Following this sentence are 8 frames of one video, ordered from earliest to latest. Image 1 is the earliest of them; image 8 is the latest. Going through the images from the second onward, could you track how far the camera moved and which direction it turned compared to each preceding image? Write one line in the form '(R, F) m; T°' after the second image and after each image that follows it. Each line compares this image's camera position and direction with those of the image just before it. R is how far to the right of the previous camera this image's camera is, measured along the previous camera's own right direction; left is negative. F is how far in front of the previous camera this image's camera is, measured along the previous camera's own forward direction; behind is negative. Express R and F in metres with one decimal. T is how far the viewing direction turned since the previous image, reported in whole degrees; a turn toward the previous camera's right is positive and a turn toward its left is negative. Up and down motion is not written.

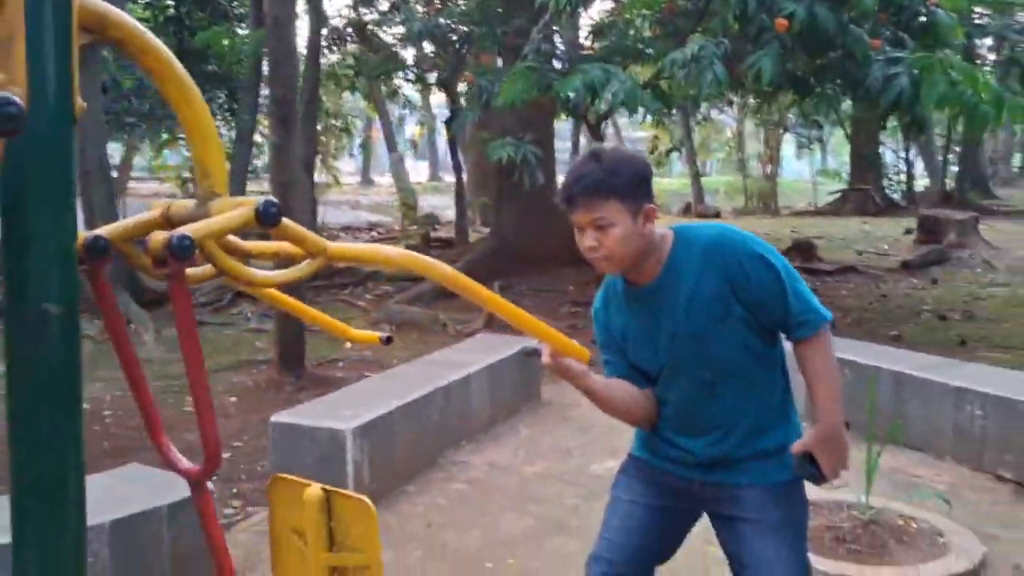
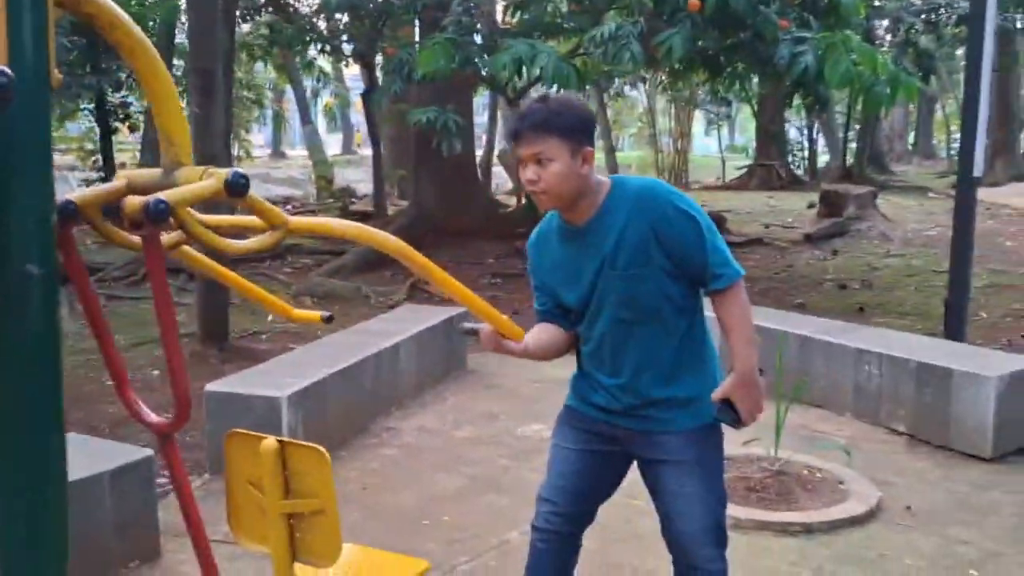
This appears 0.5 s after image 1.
(-0.1, -0.1) m; +5°
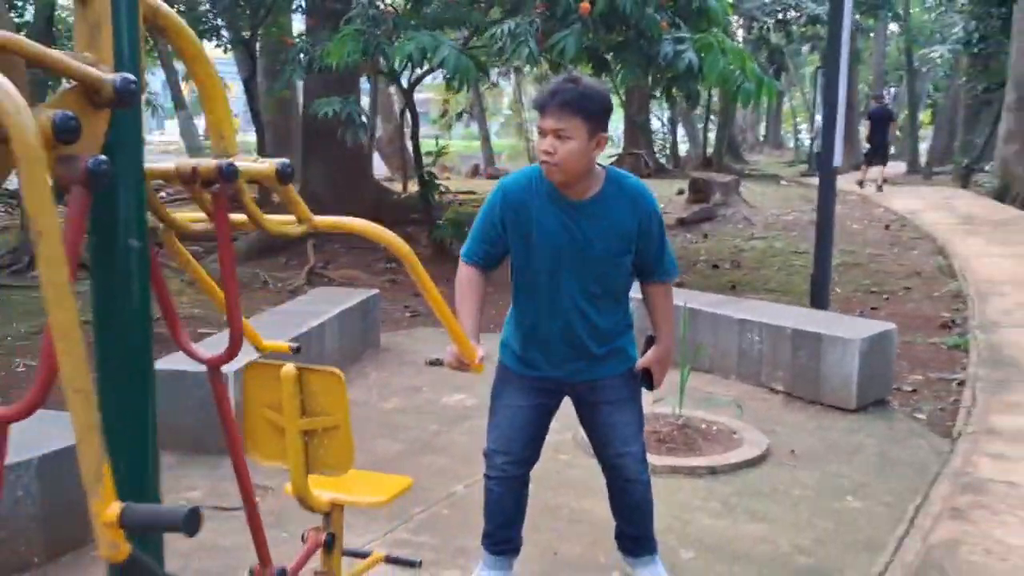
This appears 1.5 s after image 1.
(-0.3, -0.4) m; +8°
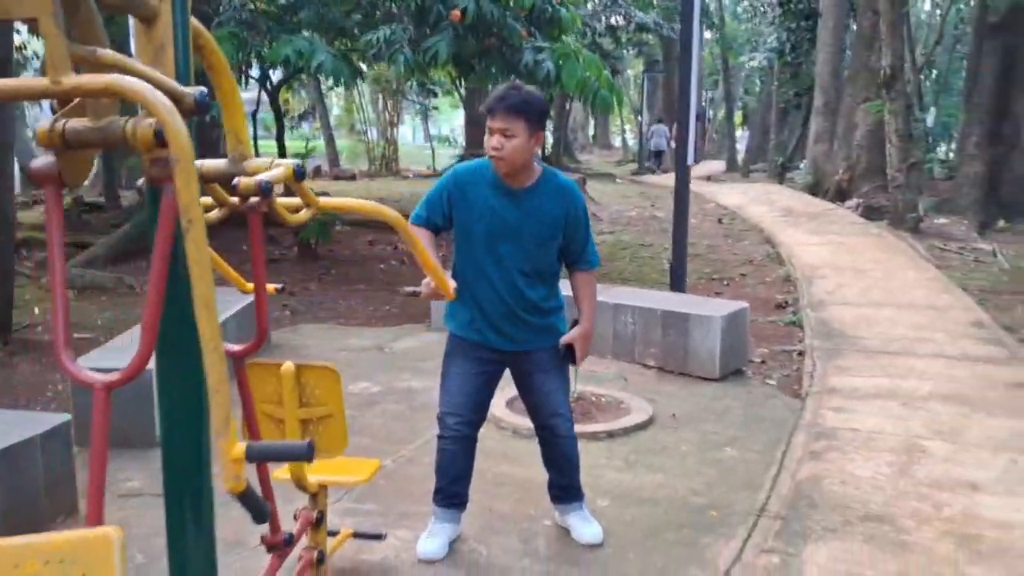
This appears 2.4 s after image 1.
(-0.4, -0.4) m; +10°
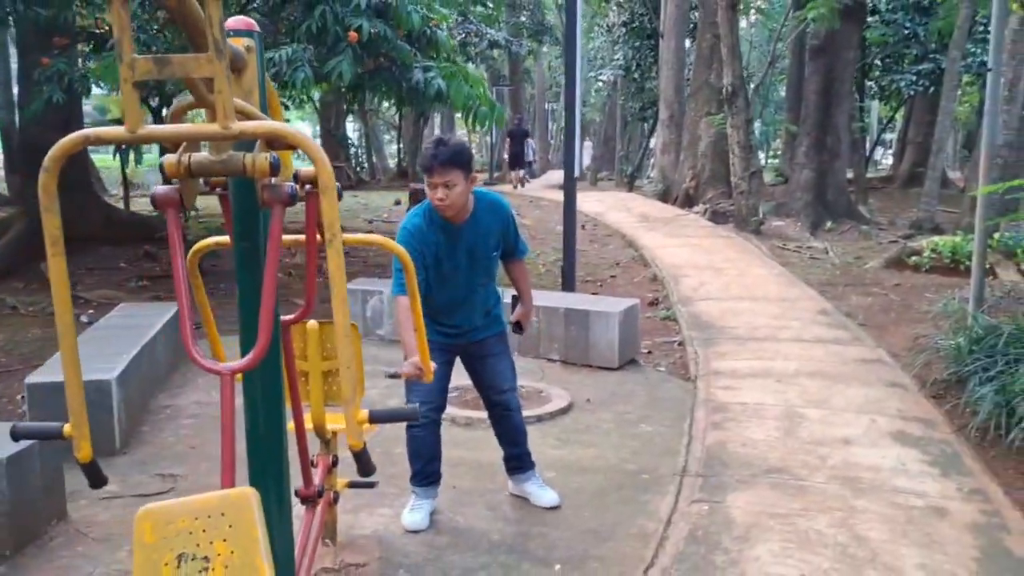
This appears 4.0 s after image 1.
(-0.5, -0.5) m; +10°
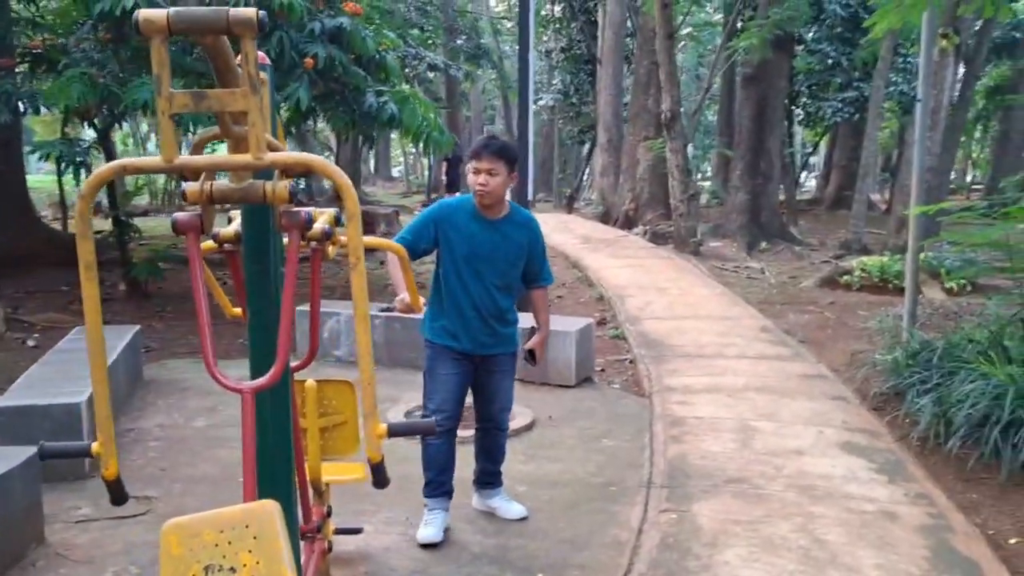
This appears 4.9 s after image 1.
(-0.2, -0.1) m; +4°
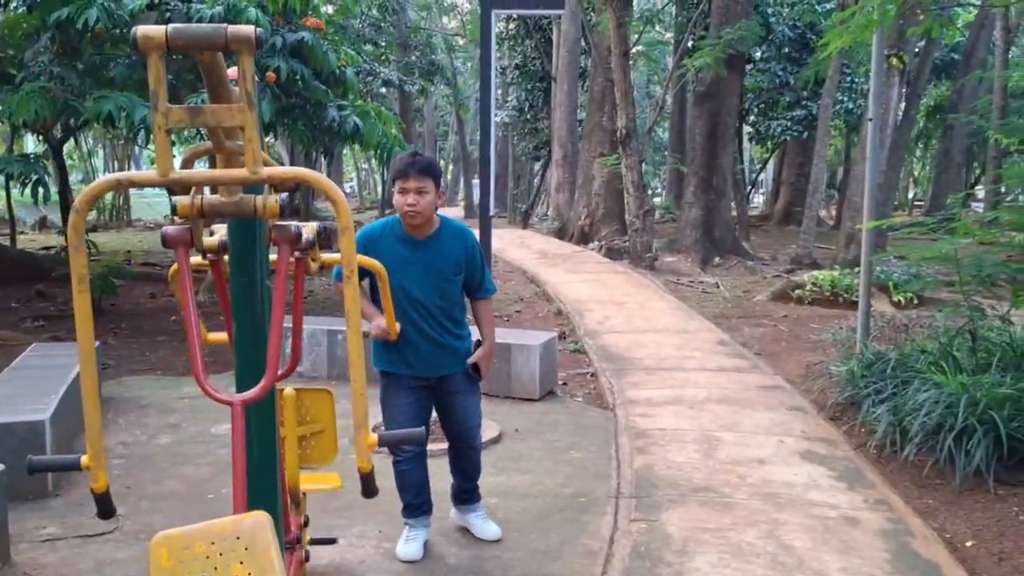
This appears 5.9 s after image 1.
(-0.1, -0.1) m; +3°
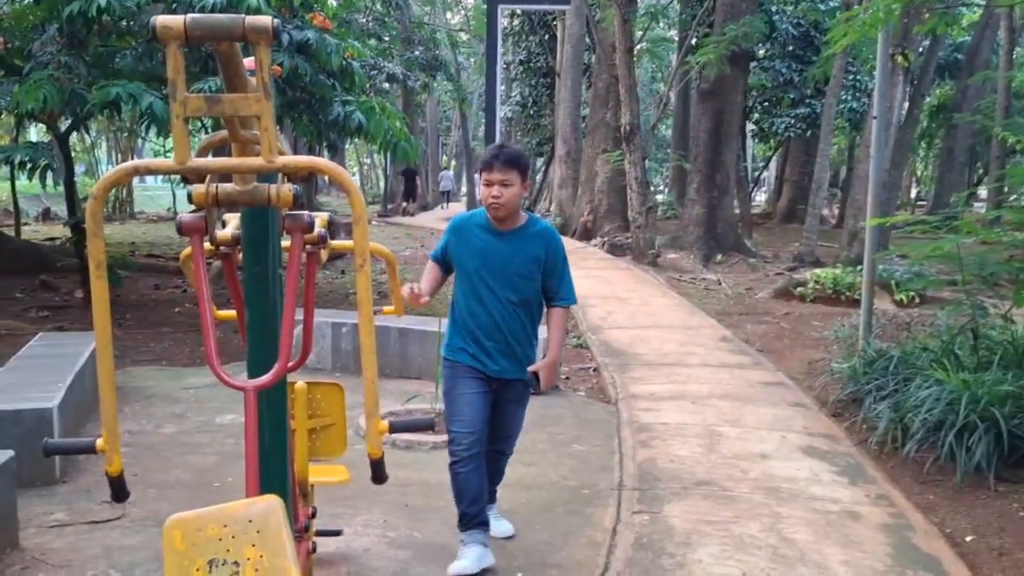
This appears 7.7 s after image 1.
(0.0, 0.0) m; 0°
